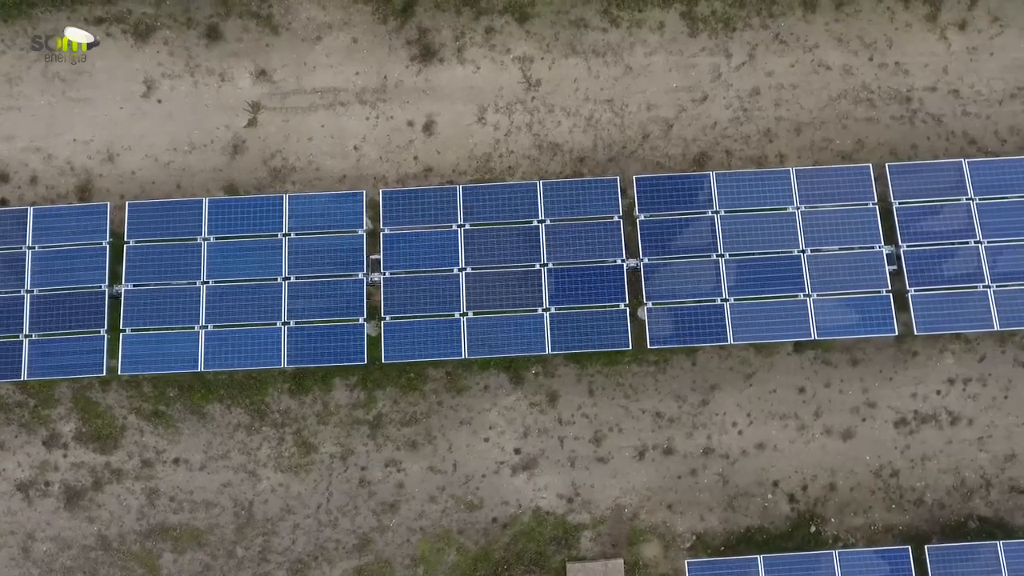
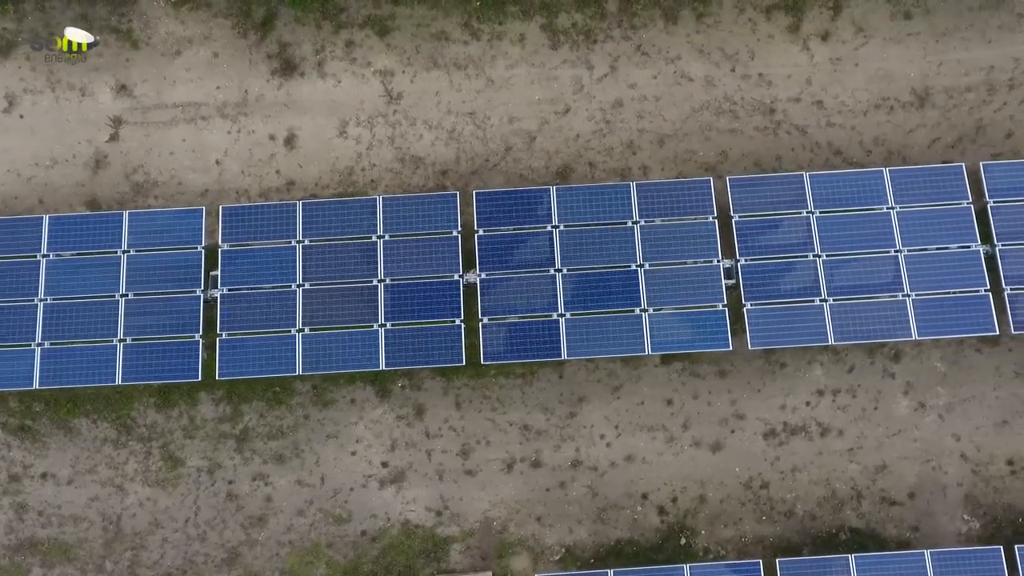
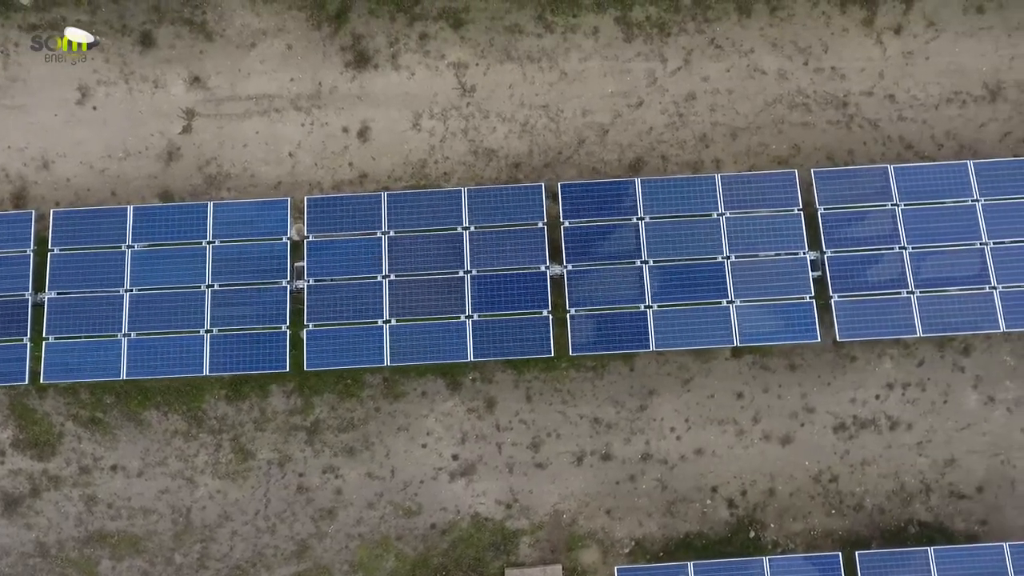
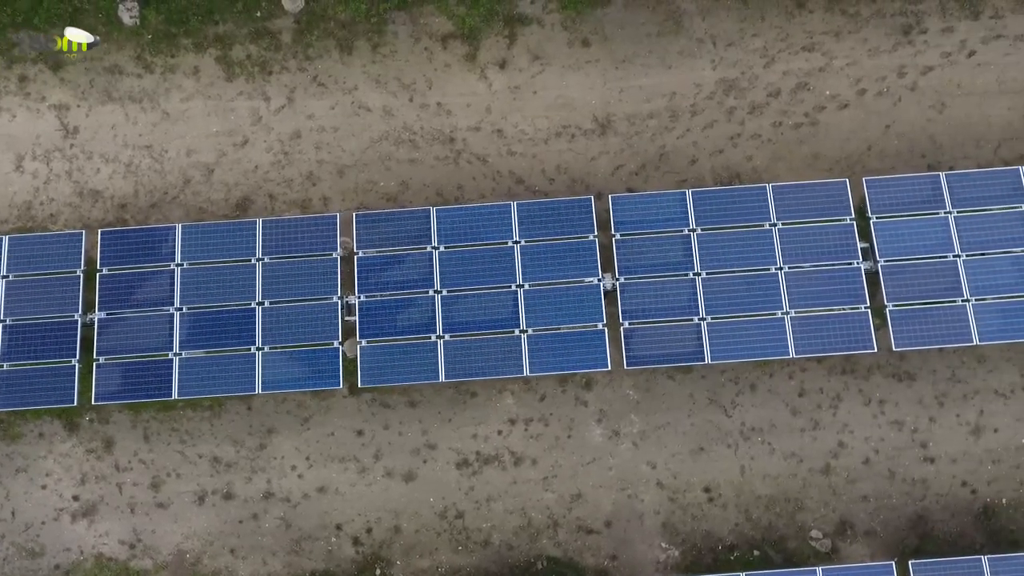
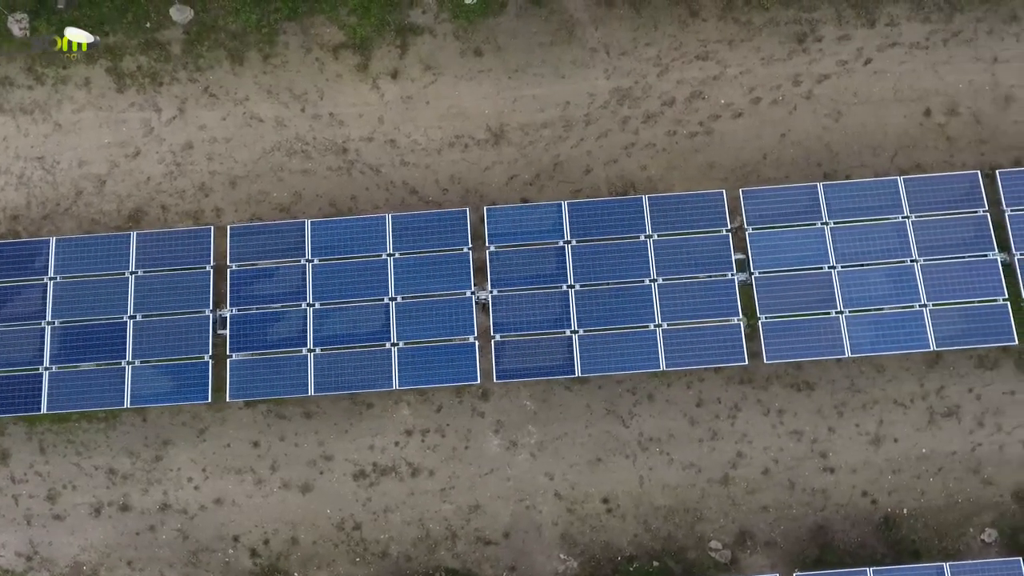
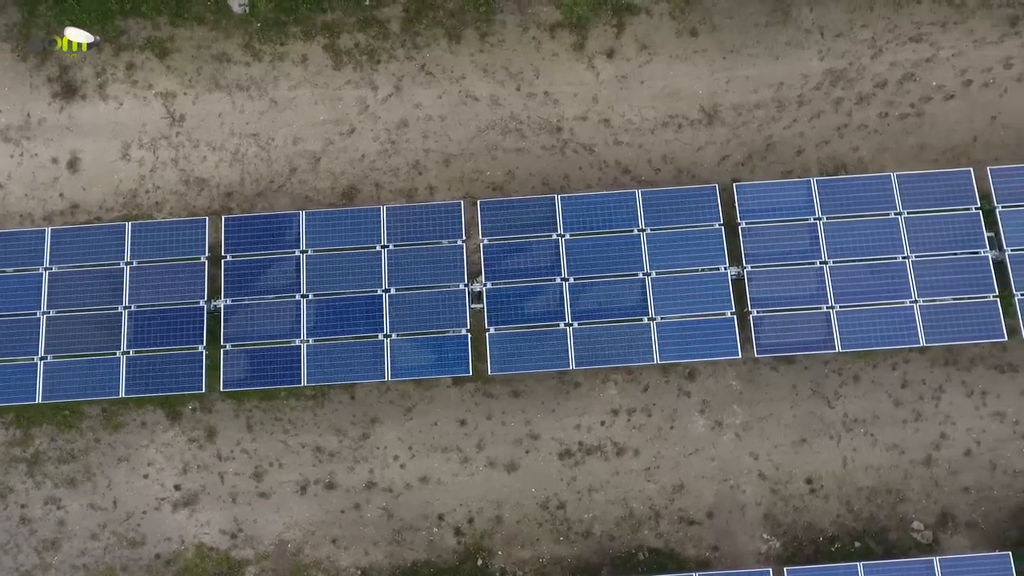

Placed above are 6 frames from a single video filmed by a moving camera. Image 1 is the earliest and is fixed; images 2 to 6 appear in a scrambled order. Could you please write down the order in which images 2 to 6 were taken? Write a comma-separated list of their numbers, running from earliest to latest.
3, 2, 6, 4, 5
